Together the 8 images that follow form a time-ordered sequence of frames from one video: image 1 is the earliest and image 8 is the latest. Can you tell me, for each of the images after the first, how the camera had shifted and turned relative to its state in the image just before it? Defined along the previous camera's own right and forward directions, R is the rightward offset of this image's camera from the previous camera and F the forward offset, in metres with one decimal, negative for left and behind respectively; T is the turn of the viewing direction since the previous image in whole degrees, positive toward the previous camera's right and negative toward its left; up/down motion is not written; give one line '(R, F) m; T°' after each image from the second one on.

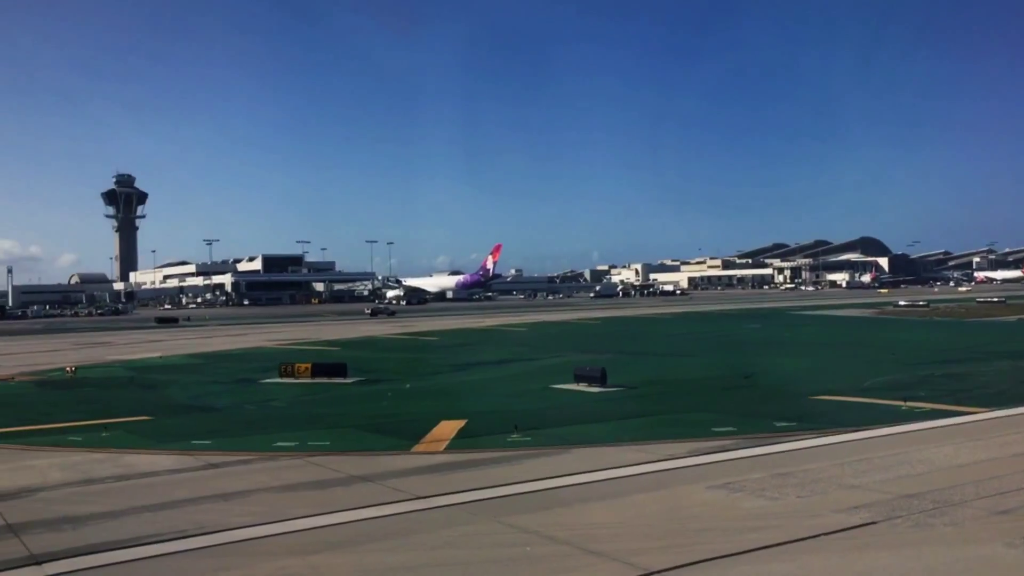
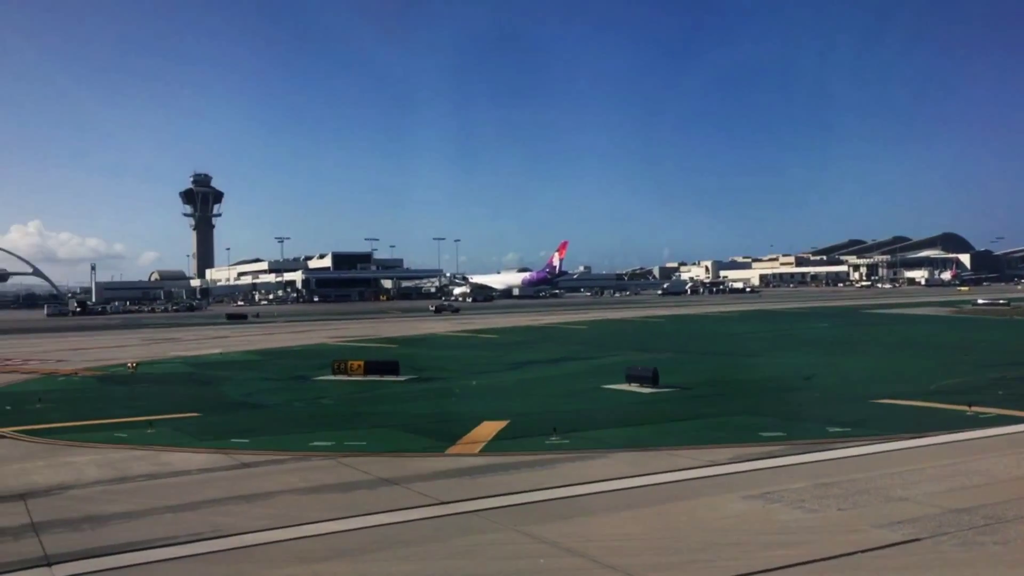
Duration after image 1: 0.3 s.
(+0.4, +0.3) m; -4°
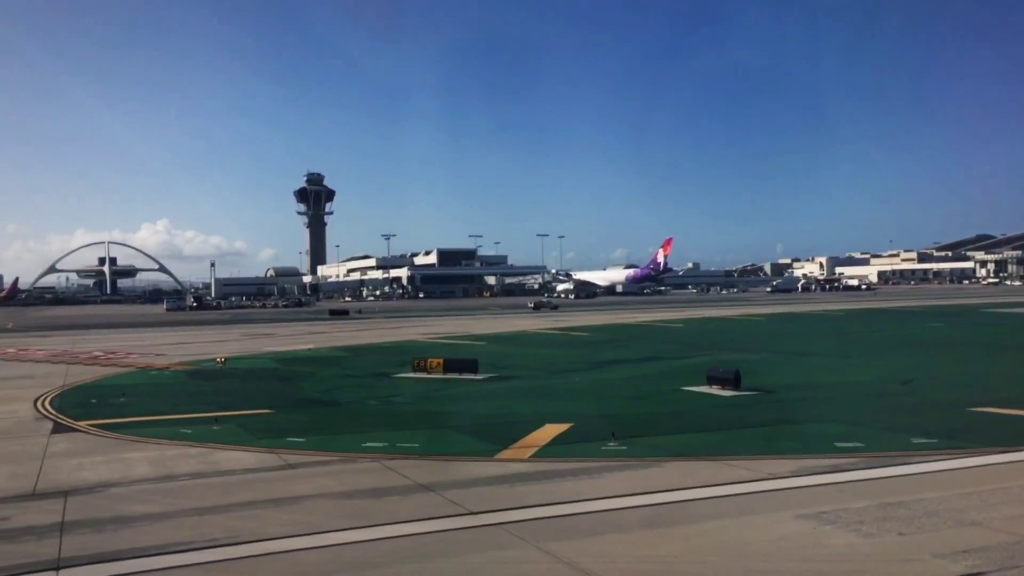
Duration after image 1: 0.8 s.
(+0.7, +0.5) m; -7°
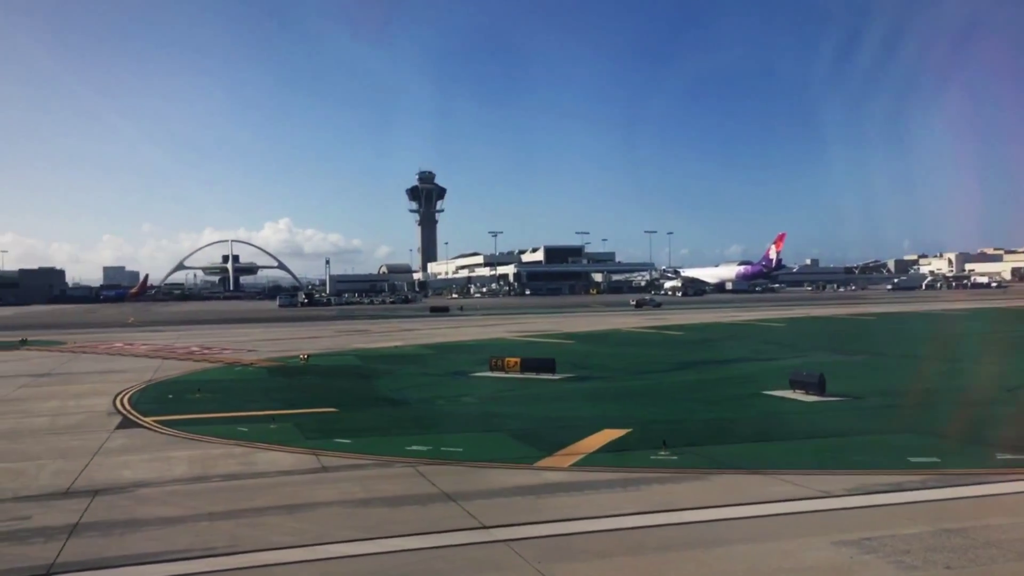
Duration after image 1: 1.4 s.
(+0.9, +0.6) m; -7°
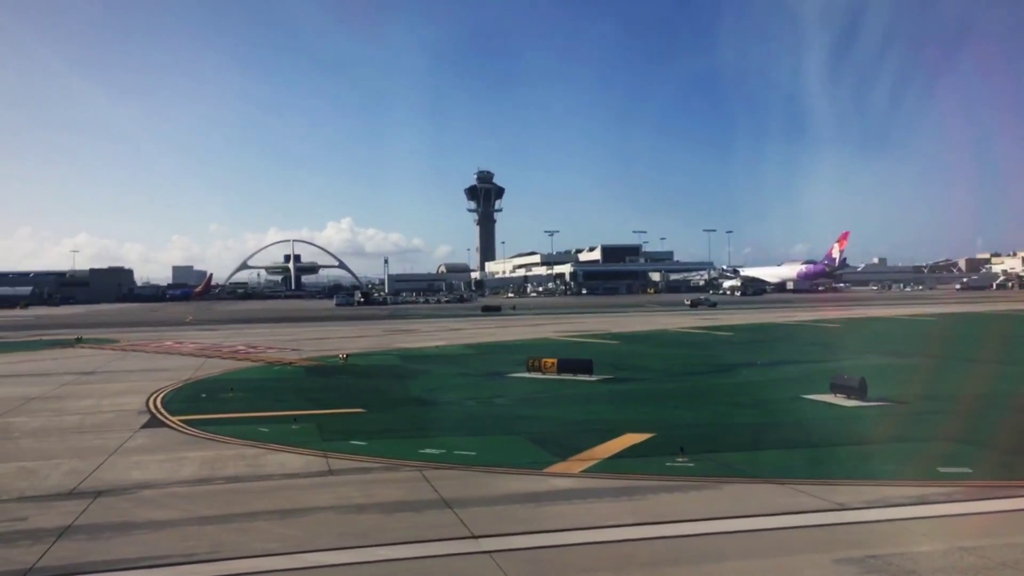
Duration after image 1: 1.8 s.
(+0.7, +0.3) m; -4°
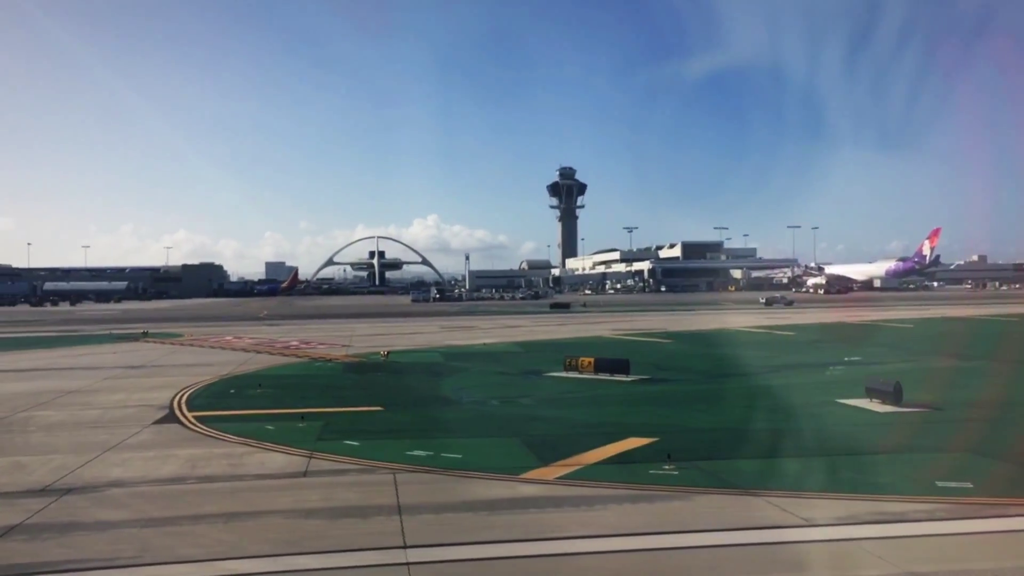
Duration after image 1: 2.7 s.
(+1.5, +0.3) m; -5°
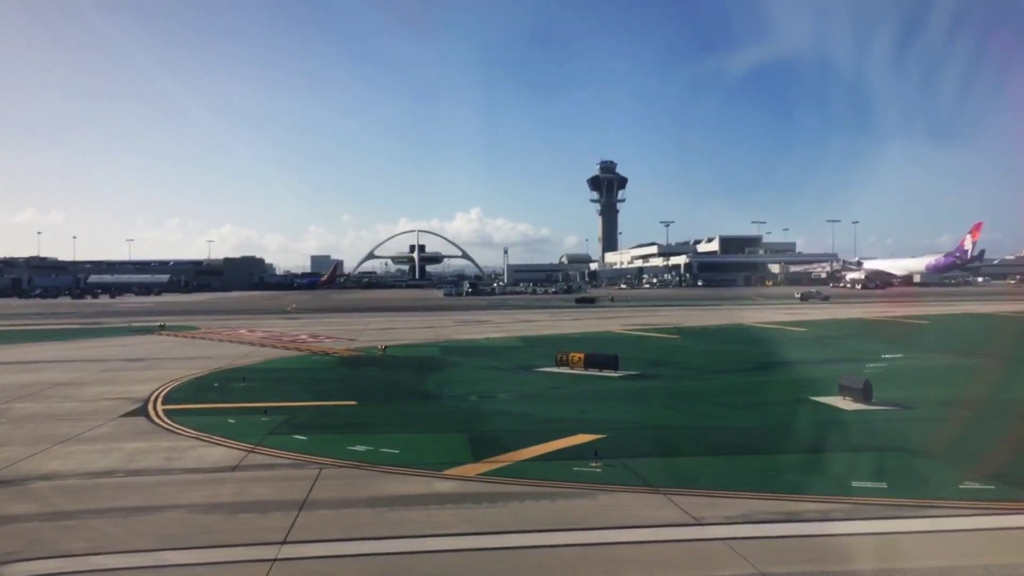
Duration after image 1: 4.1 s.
(+1.8, -0.2) m; -2°
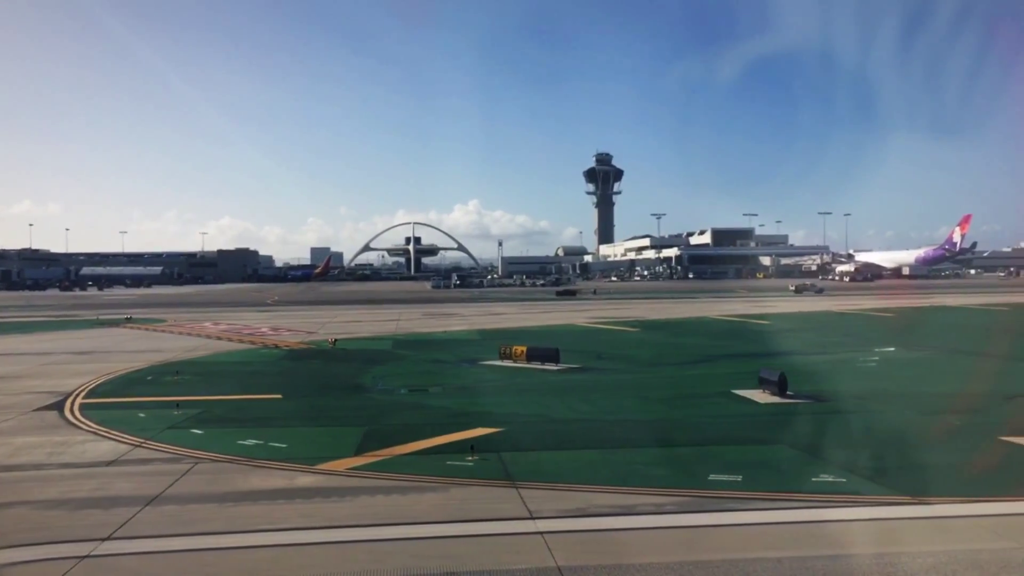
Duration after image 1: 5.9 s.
(+2.1, -0.3) m; +1°
